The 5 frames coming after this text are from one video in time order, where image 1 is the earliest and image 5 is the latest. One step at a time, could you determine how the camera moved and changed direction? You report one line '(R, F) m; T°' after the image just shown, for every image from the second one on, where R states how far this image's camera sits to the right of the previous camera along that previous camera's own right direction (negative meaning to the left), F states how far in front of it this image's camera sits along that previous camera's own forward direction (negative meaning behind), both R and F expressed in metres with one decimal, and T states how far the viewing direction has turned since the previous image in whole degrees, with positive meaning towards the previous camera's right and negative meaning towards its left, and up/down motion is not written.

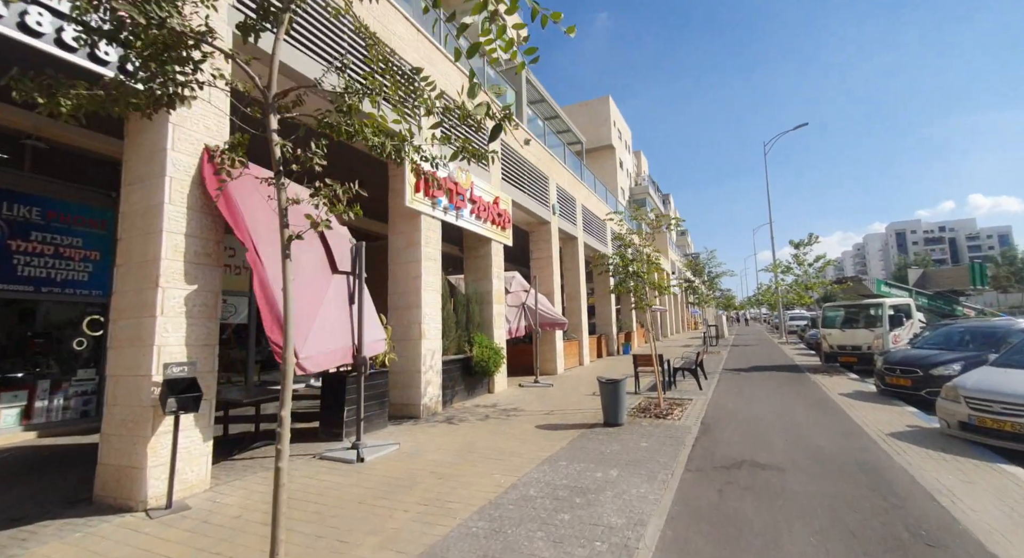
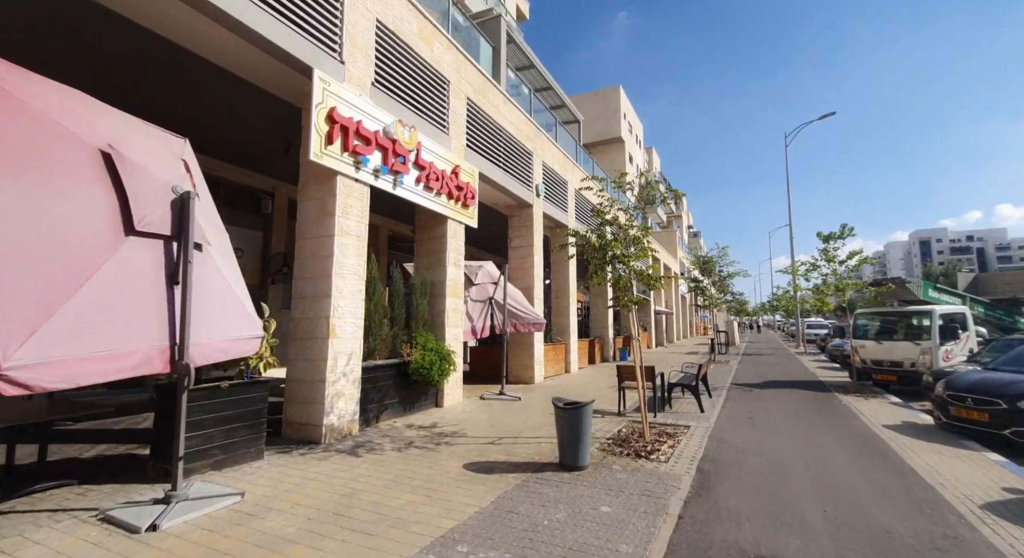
(+1.0, +2.3) m; -1°
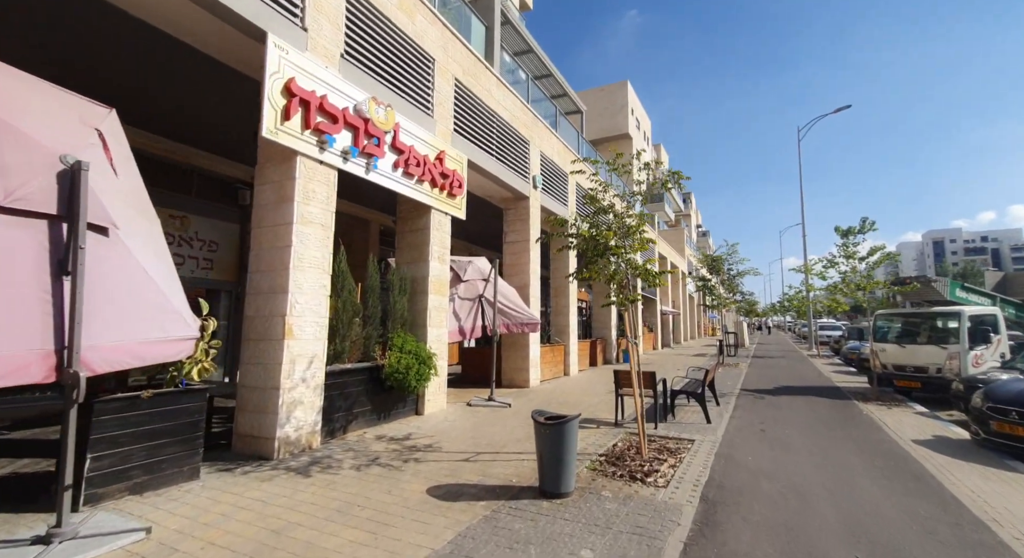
(+0.3, +0.8) m; -1°
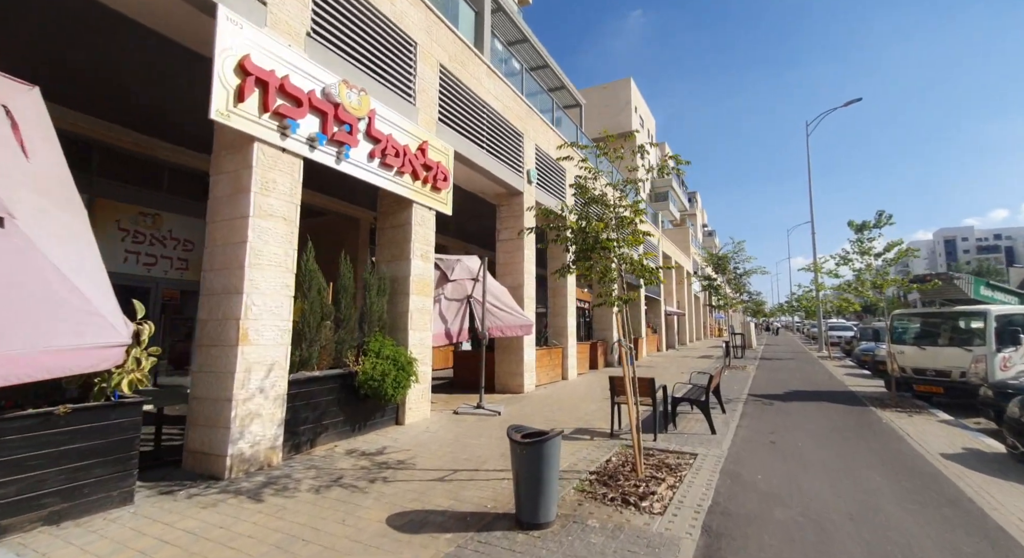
(+0.3, +0.6) m; -1°
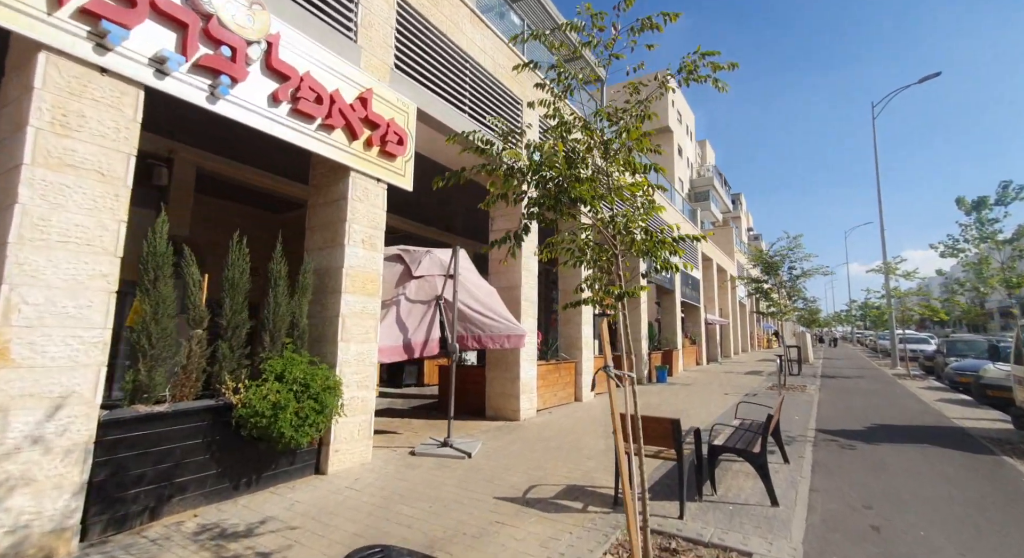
(+0.8, +2.3) m; -4°
